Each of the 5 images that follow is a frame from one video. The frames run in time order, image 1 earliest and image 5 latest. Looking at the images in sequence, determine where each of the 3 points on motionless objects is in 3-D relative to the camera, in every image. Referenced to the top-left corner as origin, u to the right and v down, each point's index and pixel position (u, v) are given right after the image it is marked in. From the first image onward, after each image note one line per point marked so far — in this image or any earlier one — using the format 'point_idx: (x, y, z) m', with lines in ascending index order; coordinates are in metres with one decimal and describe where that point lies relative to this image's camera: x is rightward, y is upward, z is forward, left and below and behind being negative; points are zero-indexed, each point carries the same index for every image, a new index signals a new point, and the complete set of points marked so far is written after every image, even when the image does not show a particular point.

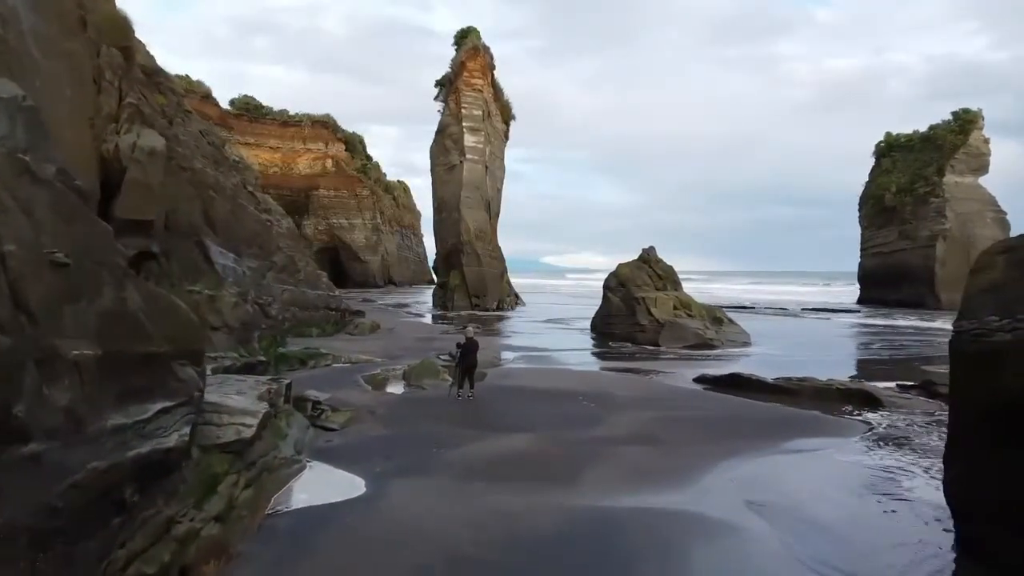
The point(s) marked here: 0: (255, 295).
0: (-3.7, -0.1, +11.6) m
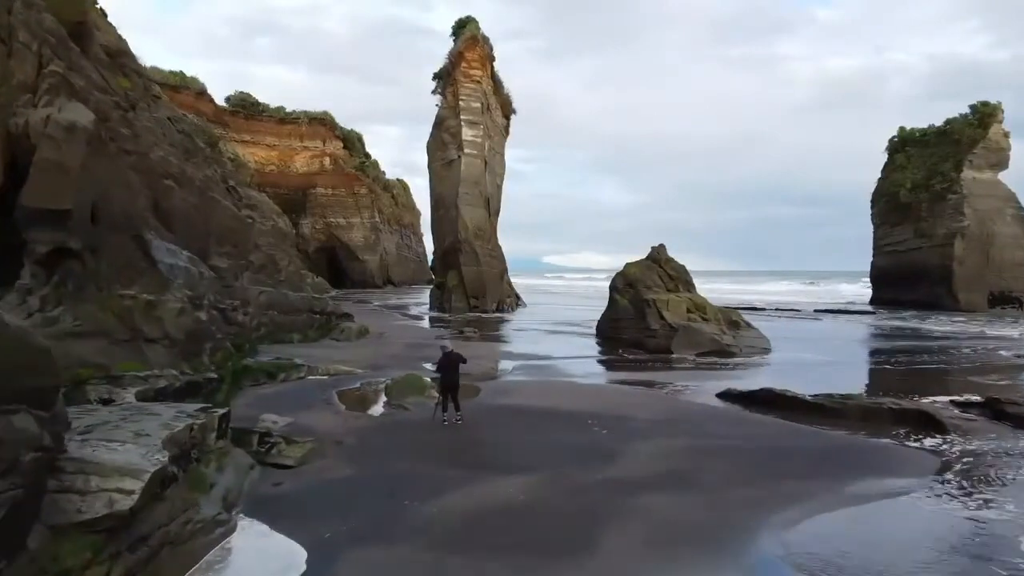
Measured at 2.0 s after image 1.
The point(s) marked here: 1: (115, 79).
0: (-3.7, -0.1, +10.1) m
1: (-6.5, +3.5, +13.3) m
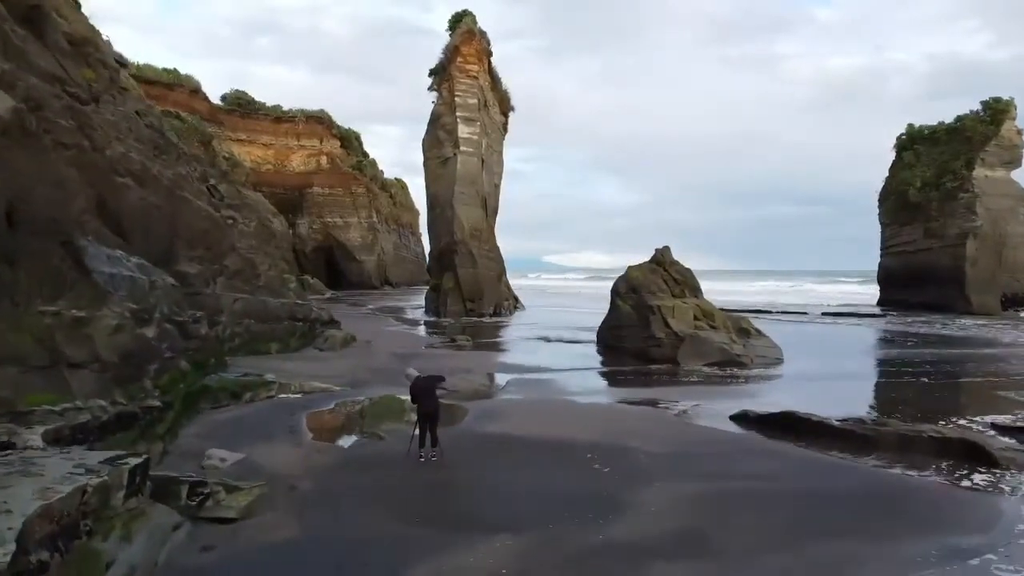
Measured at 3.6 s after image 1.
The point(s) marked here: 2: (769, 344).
0: (-3.8, -0.2, +9.1) m
1: (-6.6, +3.3, +12.3) m
2: (+5.0, -1.1, +15.7) m
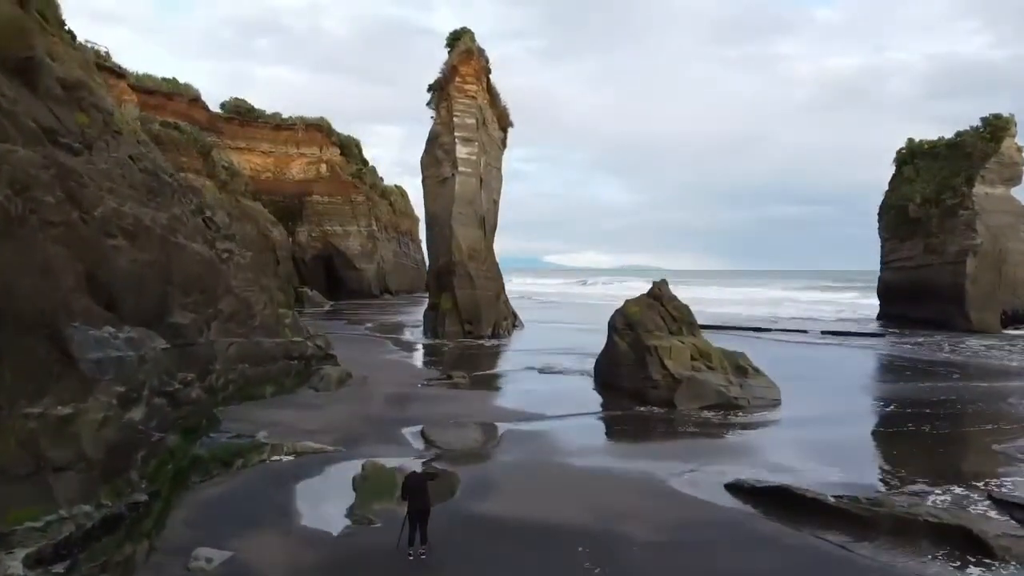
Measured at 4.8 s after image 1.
0: (-3.9, -1.0, +9.0) m
1: (-6.7, +2.6, +12.2) m
2: (+4.9, -1.9, +15.6) m
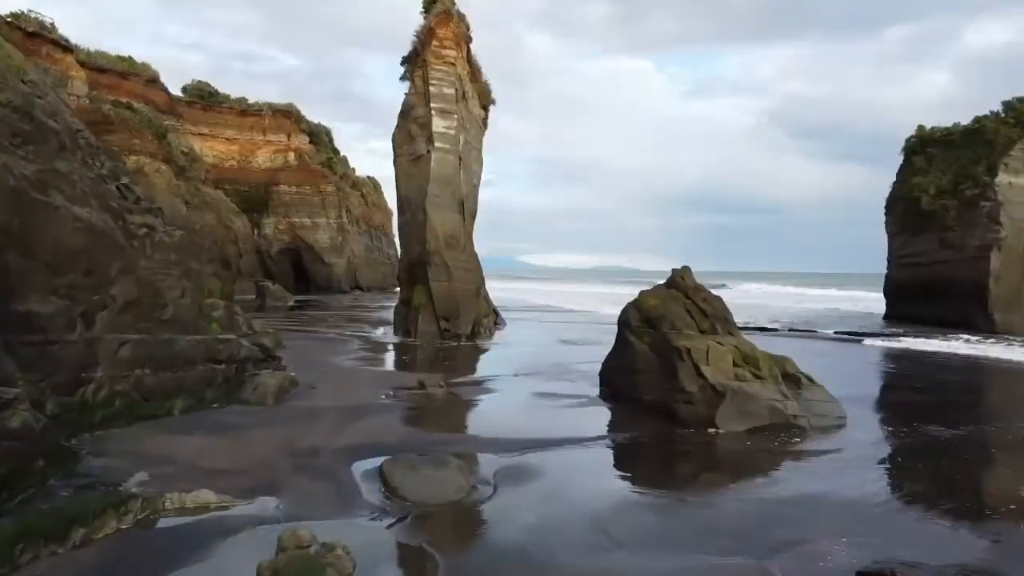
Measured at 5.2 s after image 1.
0: (-3.8, -0.8, +5.3) m
1: (-6.7, +2.9, +8.5) m
2: (+4.8, -1.7, +12.2) m
